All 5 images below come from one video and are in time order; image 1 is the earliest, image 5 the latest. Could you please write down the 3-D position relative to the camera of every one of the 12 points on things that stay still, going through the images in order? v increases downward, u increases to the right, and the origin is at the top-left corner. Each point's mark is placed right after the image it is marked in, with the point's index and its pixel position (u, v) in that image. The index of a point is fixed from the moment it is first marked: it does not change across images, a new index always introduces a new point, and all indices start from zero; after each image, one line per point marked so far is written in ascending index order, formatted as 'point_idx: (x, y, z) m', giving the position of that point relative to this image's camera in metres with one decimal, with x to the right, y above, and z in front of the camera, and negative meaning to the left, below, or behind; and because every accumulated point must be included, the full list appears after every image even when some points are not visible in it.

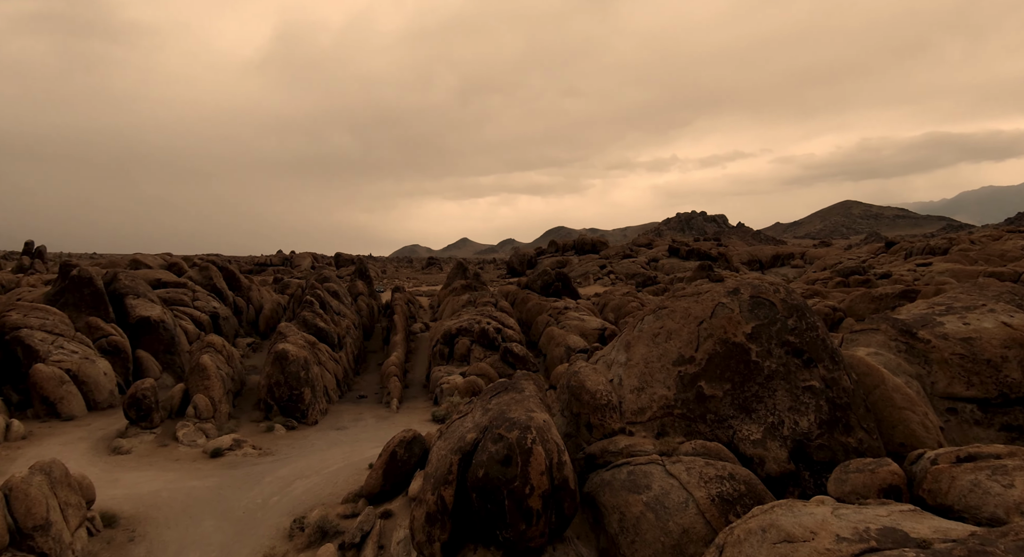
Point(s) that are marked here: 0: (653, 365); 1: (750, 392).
0: (+3.3, -2.0, +14.0) m
1: (+5.0, -2.4, +12.6) m
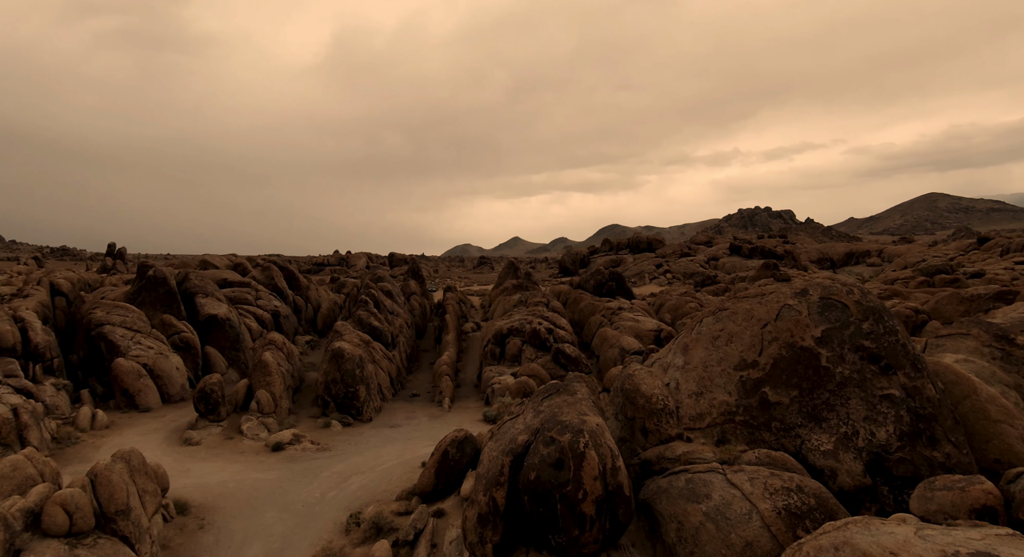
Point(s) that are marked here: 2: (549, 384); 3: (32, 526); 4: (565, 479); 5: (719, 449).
0: (+4.5, -2.0, +13.4) m
1: (+6.0, -2.4, +11.8) m
2: (+0.9, -2.6, +14.6) m
3: (-9.5, -4.9, +11.8) m
4: (+1.0, -3.7, +10.9) m
5: (+4.2, -3.5, +12.3) m
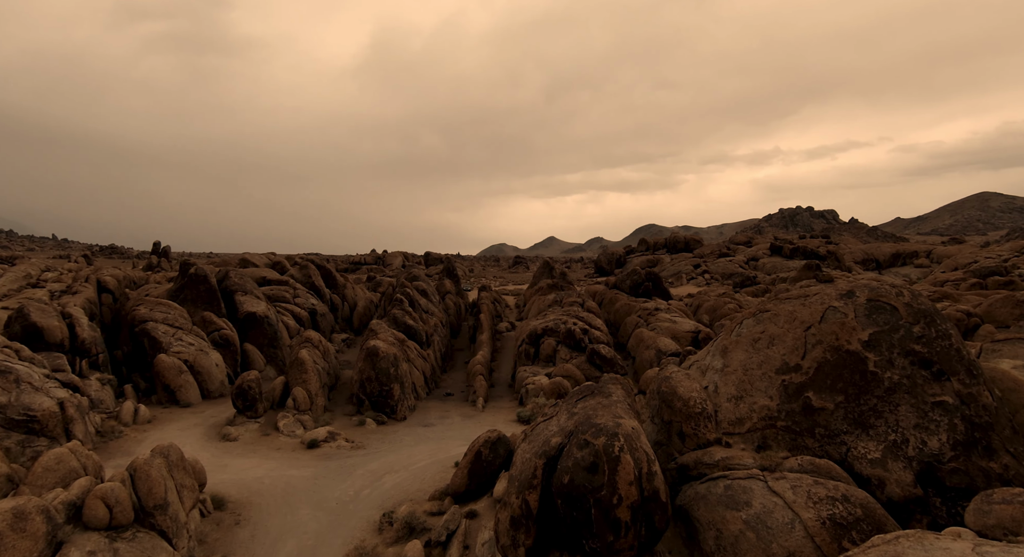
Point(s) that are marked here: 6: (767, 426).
0: (+5.2, -2.0, +13.0) m
1: (+6.7, -2.4, +11.3) m
2: (+1.7, -2.6, +14.4) m
3: (-8.8, -4.8, +12.2) m
4: (+1.6, -3.7, +10.7) m
5: (+4.9, -3.5, +11.9) m
6: (+5.1, -3.0, +12.2) m
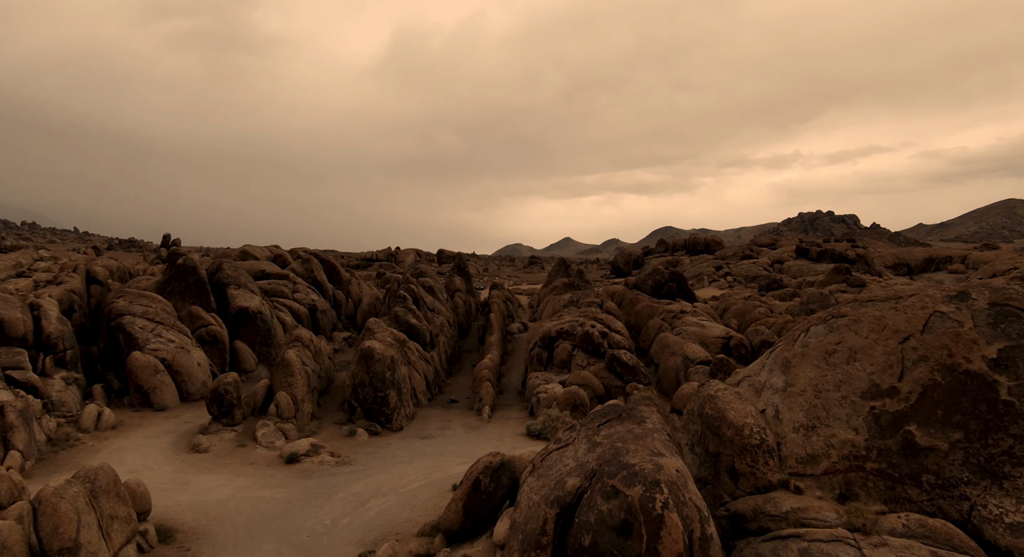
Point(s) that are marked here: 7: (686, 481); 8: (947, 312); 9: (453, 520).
0: (+5.3, -1.9, +10.0) m
1: (+6.7, -2.3, +8.3) m
2: (+1.8, -2.4, +11.4) m
3: (-8.8, -4.5, +9.5) m
4: (+1.6, -3.5, +7.8) m
5: (+4.9, -3.4, +8.9) m
6: (+5.2, -2.9, +9.2) m
7: (+2.4, -2.8, +8.5) m
8: (+6.7, -0.5, +9.3) m
9: (-1.3, -5.4, +13.5) m
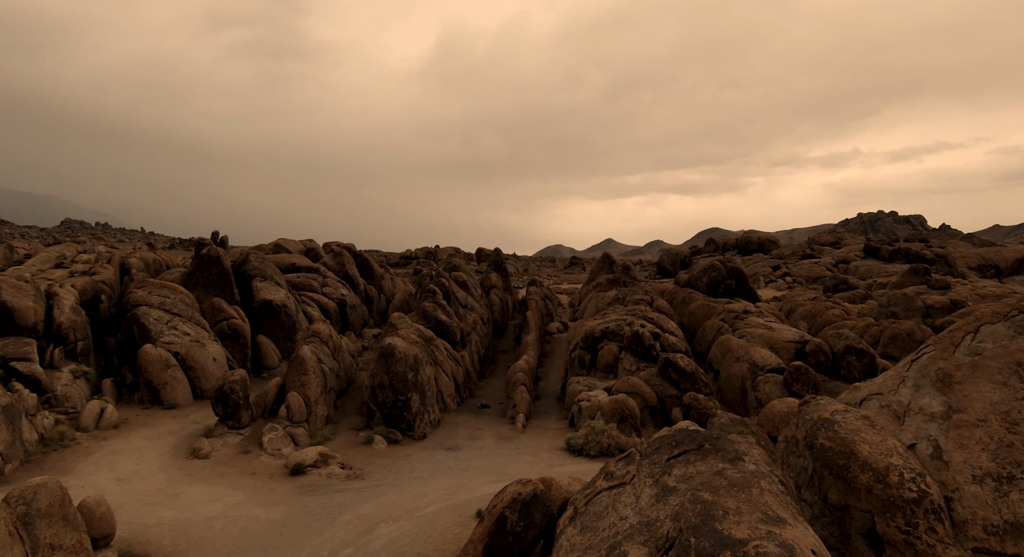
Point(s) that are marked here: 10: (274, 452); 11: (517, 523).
0: (+5.7, -1.6, +6.6) m
1: (+7.0, -2.0, +4.8) m
2: (+2.3, -2.1, +8.3) m
3: (-8.4, -4.0, +7.1) m
4: (+1.8, -3.2, +4.7) m
5: (+5.2, -3.1, +5.5) m
6: (+5.5, -2.6, +5.8) m
7: (+2.7, -2.5, +5.3) m
8: (+7.1, -0.2, +5.7) m
9: (-0.7, -5.0, +10.5) m
10: (-7.3, -5.3, +18.4) m
11: (+0.1, -4.2, +10.5) m
